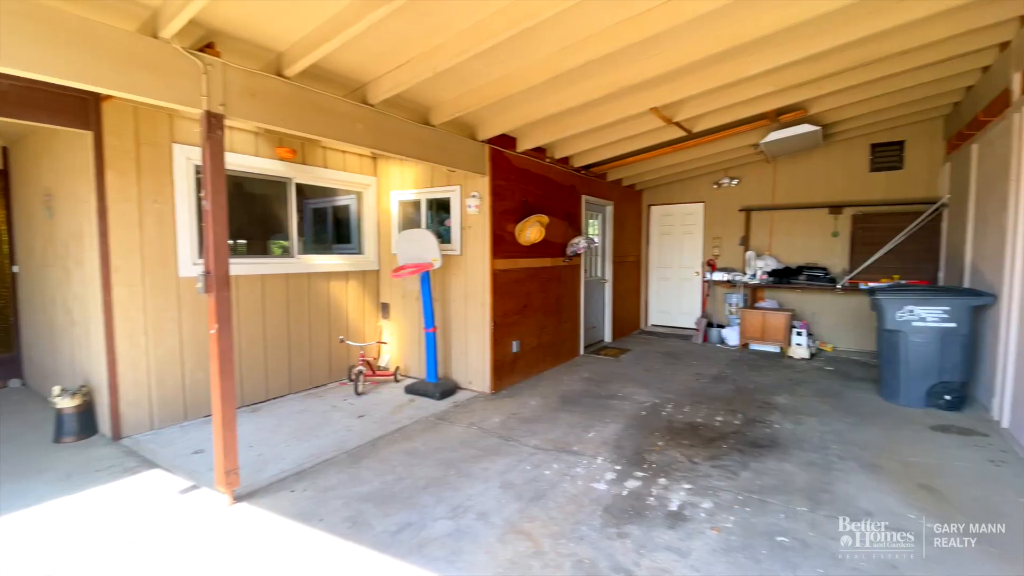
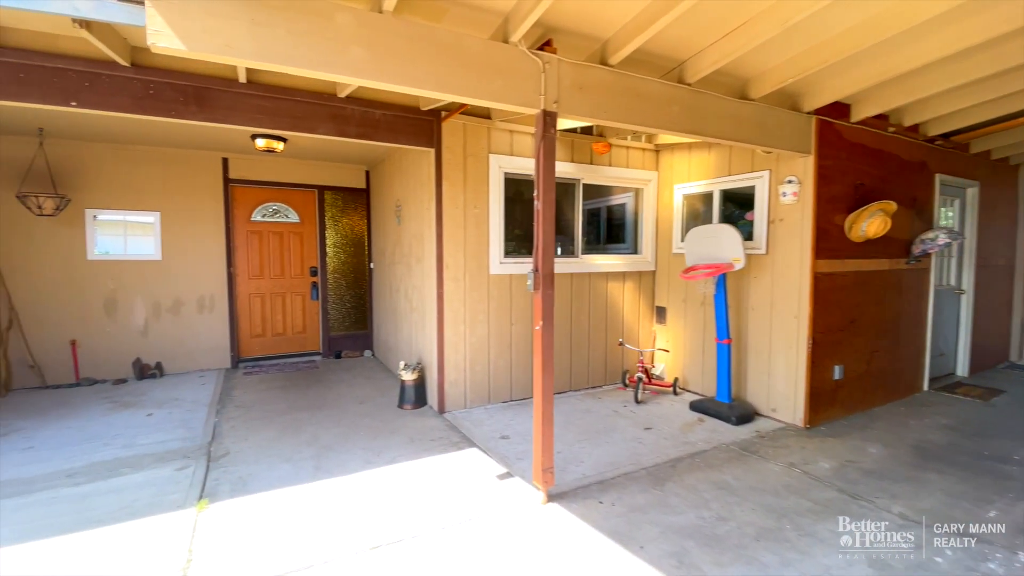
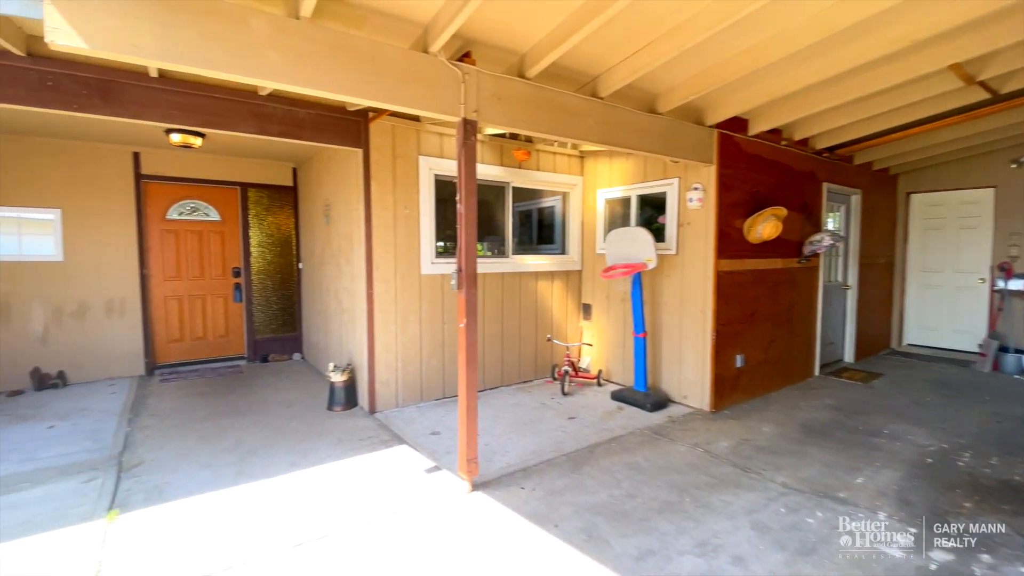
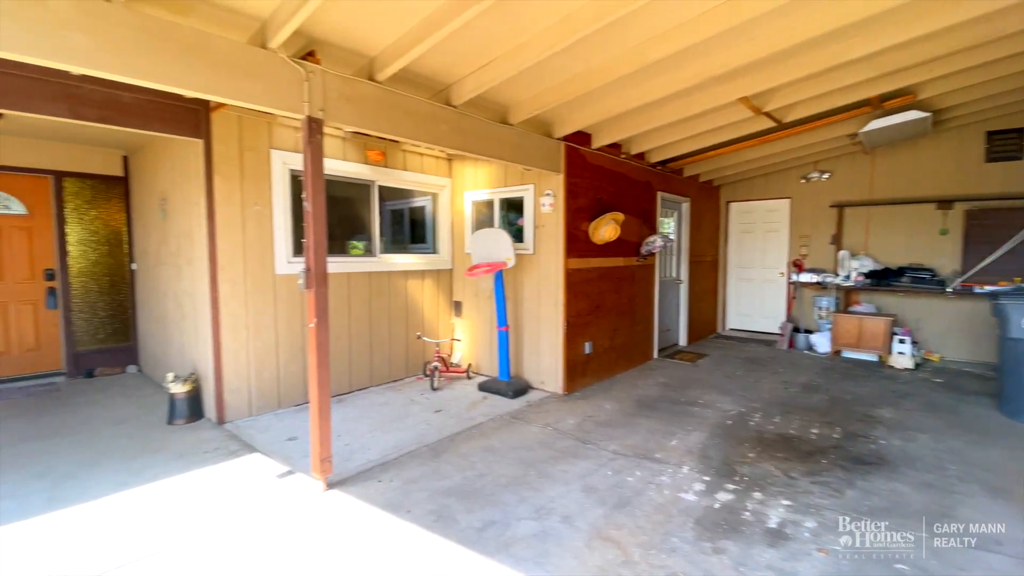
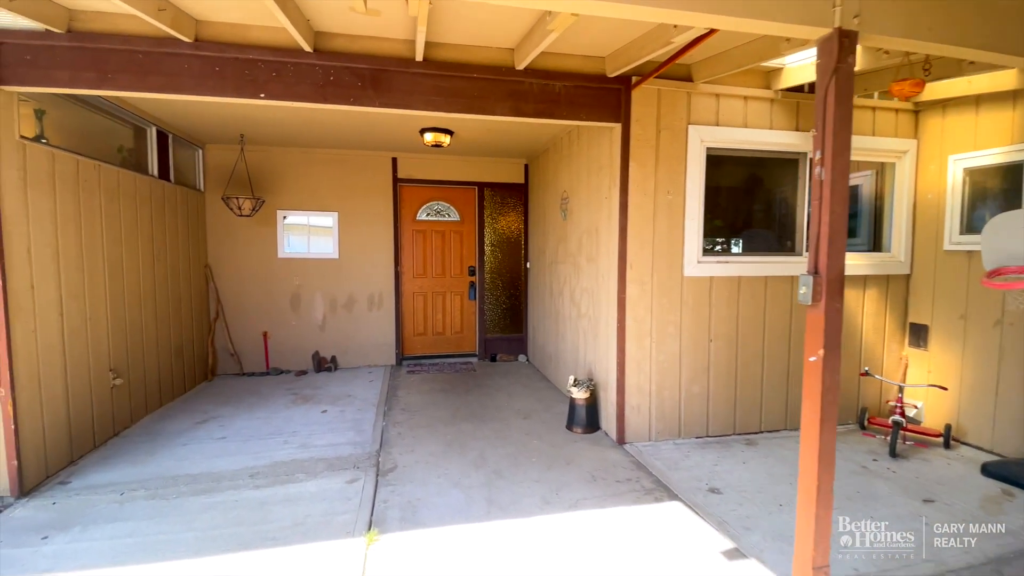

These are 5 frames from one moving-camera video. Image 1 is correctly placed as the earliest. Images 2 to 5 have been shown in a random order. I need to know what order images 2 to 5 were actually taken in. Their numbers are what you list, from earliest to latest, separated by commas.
4, 3, 2, 5
